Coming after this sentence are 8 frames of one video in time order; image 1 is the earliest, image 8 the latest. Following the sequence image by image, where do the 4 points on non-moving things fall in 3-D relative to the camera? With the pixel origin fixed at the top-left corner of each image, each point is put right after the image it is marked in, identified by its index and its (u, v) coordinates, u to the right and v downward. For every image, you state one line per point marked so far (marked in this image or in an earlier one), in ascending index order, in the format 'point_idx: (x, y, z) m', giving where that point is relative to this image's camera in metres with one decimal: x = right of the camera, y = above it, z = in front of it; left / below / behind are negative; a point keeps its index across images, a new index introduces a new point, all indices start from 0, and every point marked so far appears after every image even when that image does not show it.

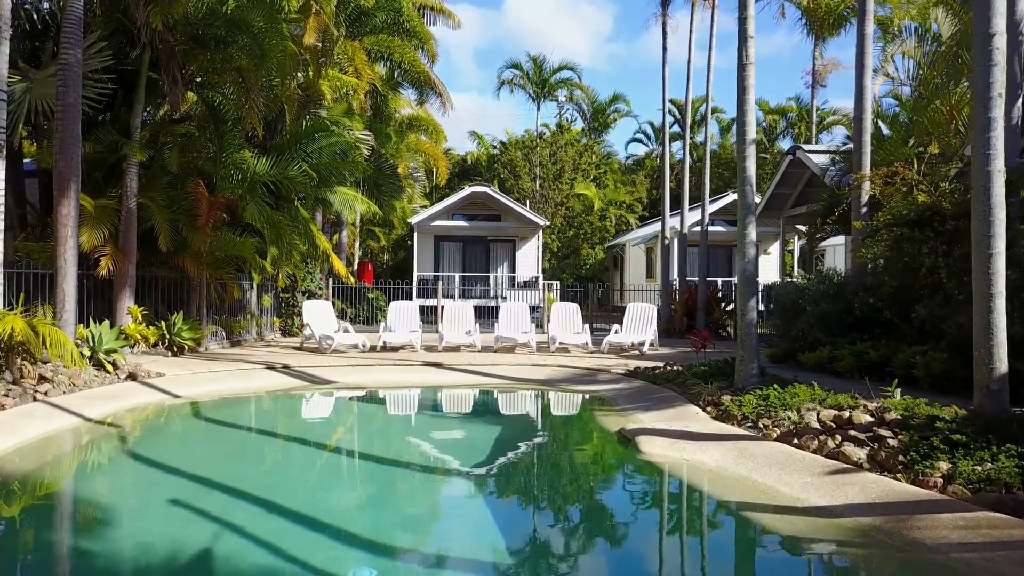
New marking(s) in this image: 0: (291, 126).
0: (-5.2, +3.8, +18.9) m
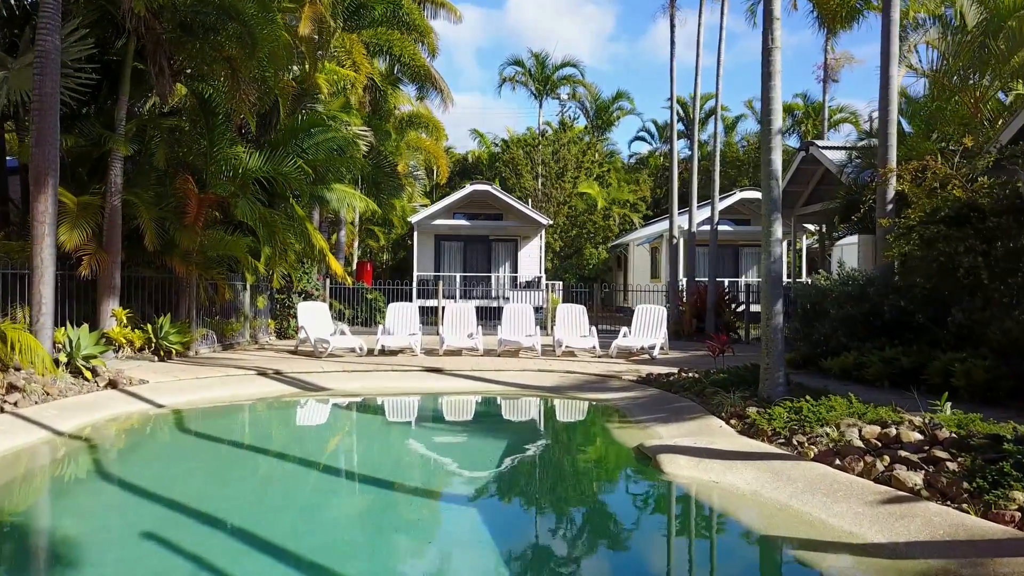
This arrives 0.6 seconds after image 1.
0: (-5.1, +3.8, +18.2) m
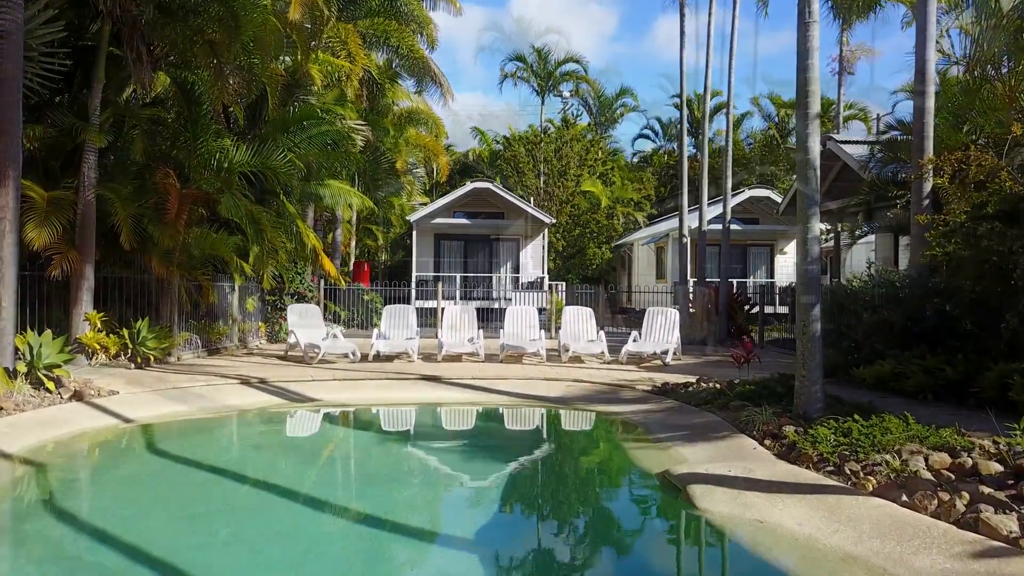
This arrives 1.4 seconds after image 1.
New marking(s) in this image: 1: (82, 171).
0: (-5.0, +3.7, +17.2) m
1: (-7.0, +1.9, +13.1) m
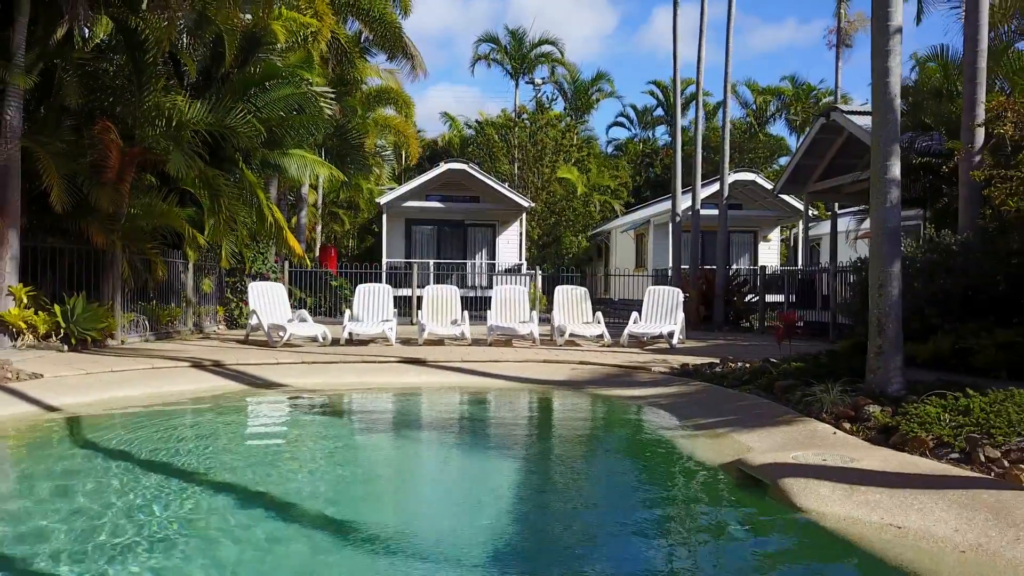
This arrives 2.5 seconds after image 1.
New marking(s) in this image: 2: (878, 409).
0: (-5.3, +4.2, +15.4) m
1: (-7.0, +2.3, +11.2) m
2: (+2.8, -0.9, +6.2) m
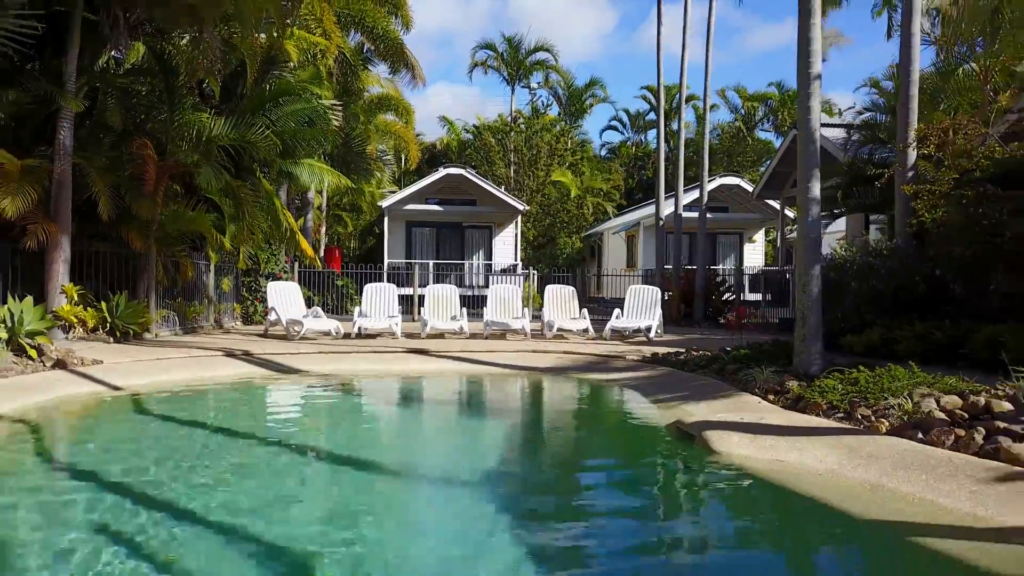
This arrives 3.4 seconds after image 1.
0: (-5.4, +4.2, +16.8) m
1: (-7.2, +2.4, +12.7) m
2: (+2.7, -0.9, +7.7) m
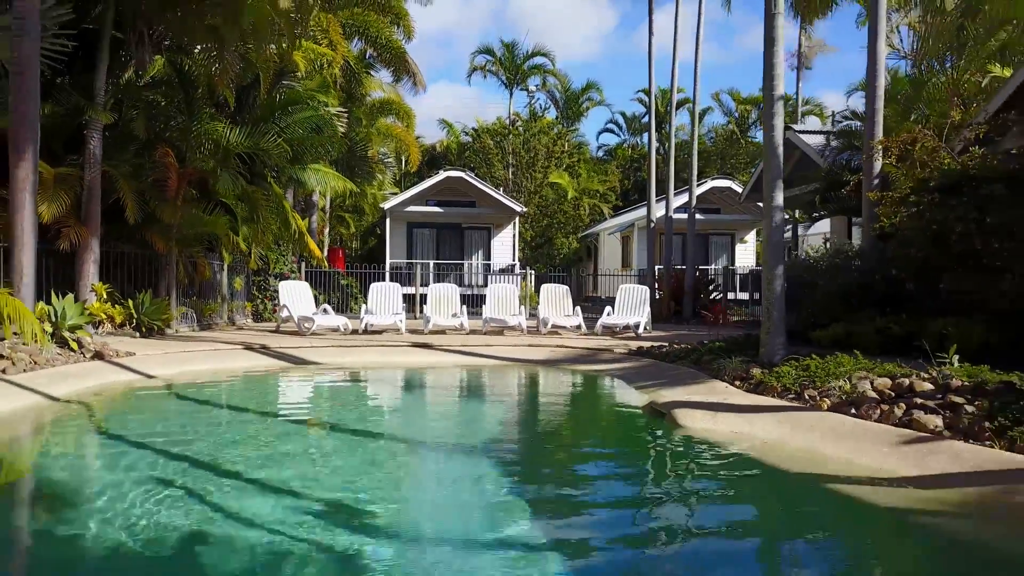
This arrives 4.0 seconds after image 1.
0: (-5.5, +4.2, +17.8) m
1: (-7.2, +2.4, +13.7) m
2: (+2.7, -0.9, +8.7) m
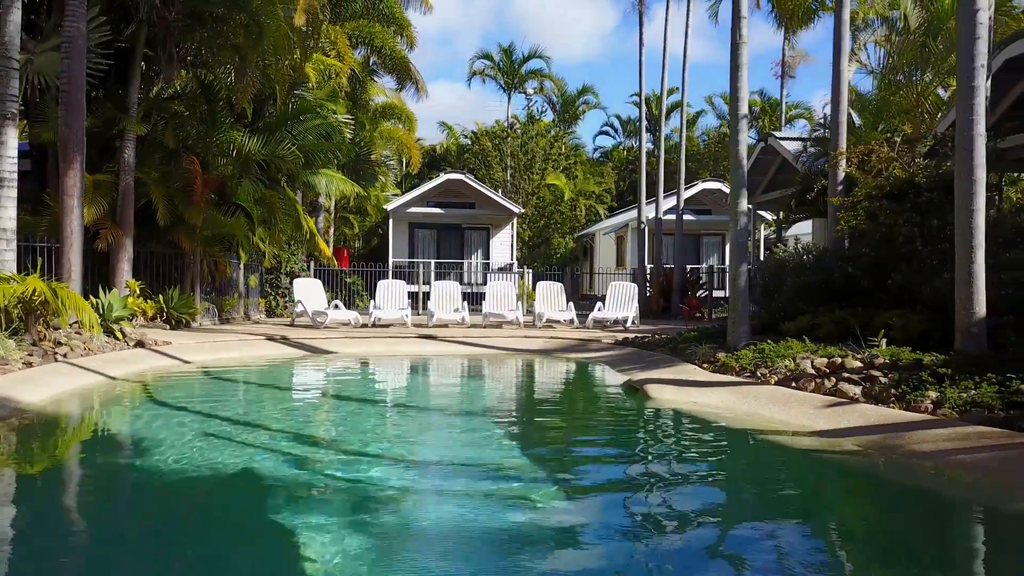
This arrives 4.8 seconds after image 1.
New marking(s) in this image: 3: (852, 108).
0: (-5.5, +4.3, +19.1) m
1: (-7.3, +2.4, +15.0) m
2: (+2.6, -0.8, +10.1) m
3: (+8.0, +4.3, +19.1) m
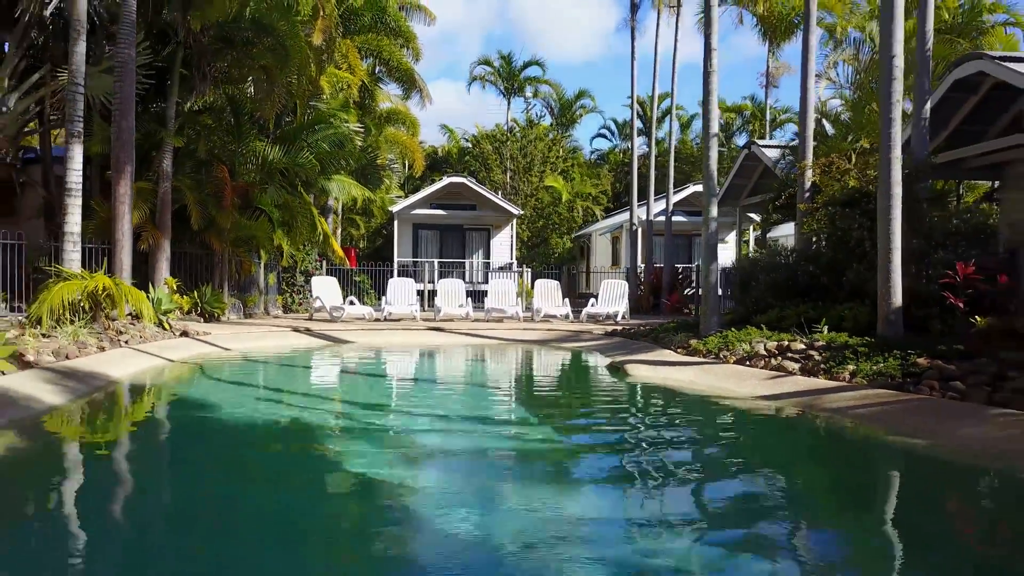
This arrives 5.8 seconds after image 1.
0: (-5.5, +4.3, +20.7) m
1: (-7.2, +2.5, +16.6) m
2: (+2.7, -0.8, +11.7) m
3: (+8.0, +4.3, +20.8) m
